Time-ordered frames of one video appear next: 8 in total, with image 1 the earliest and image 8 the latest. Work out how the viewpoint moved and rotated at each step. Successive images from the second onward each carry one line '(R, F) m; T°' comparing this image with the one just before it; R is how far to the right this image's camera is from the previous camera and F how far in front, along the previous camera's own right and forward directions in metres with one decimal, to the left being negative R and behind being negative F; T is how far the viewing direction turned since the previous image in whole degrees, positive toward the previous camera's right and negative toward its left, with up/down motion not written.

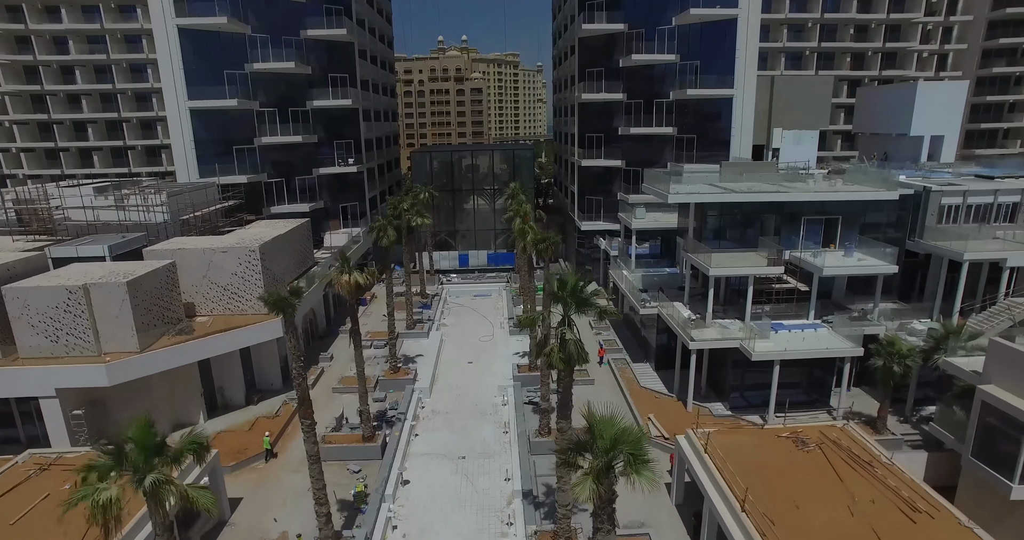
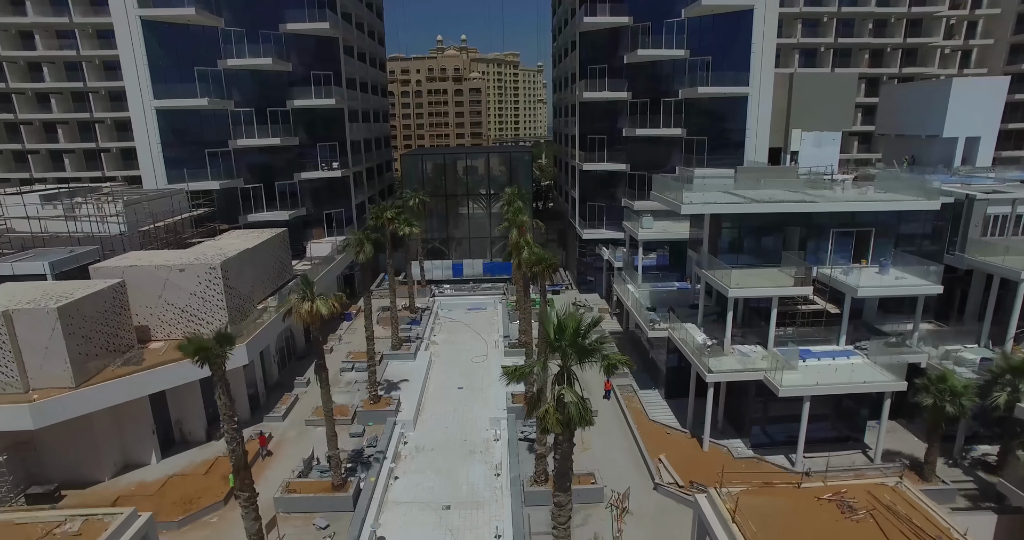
(+0.3, +2.8) m; 0°
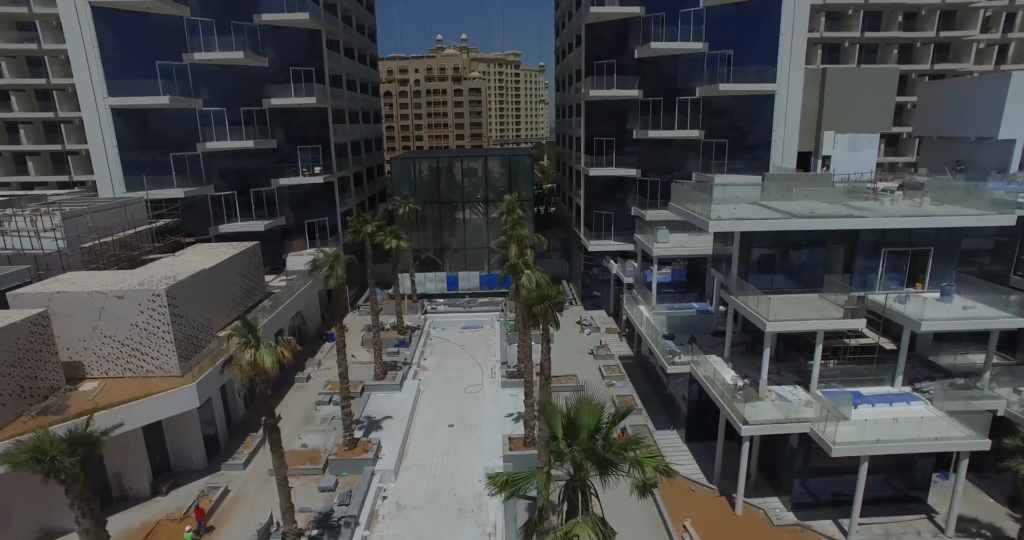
(+0.1, +3.4) m; 0°
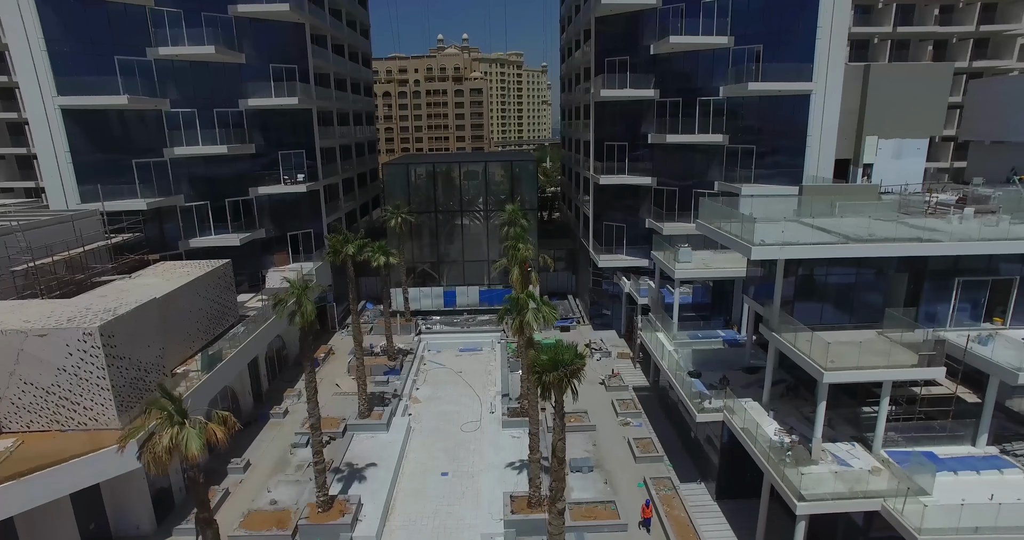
(0.0, +3.2) m; 0°
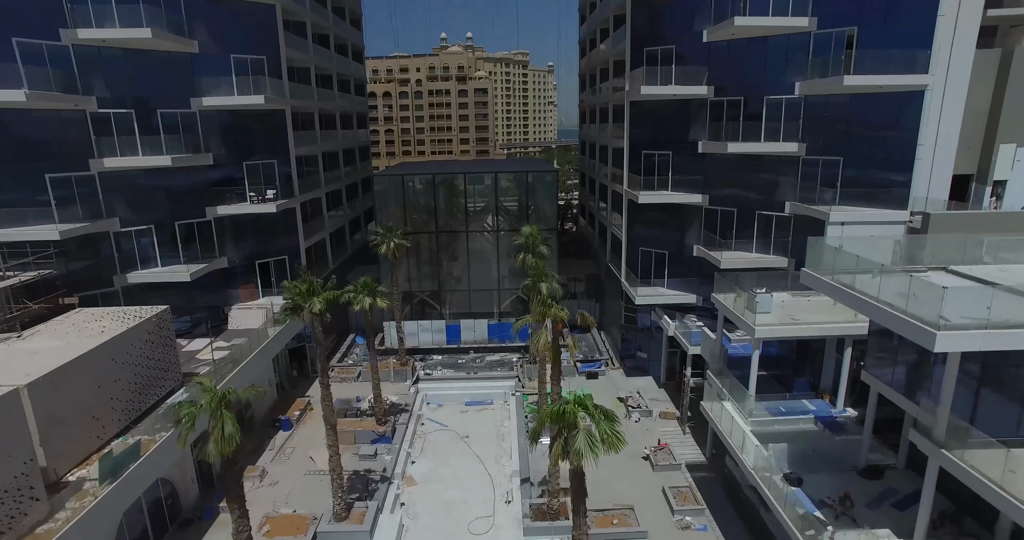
(-0.6, +6.0) m; 0°
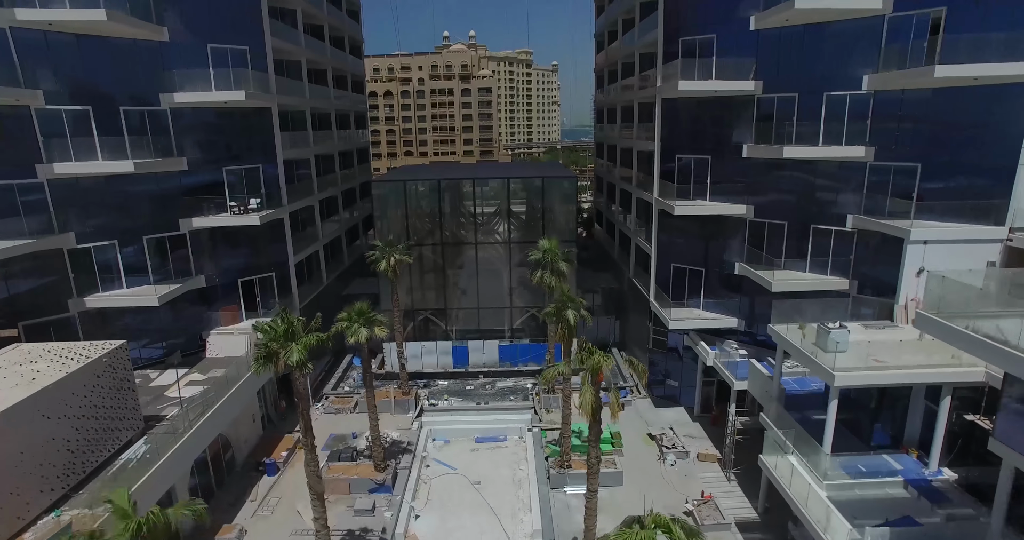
(-0.6, +3.2) m; 0°
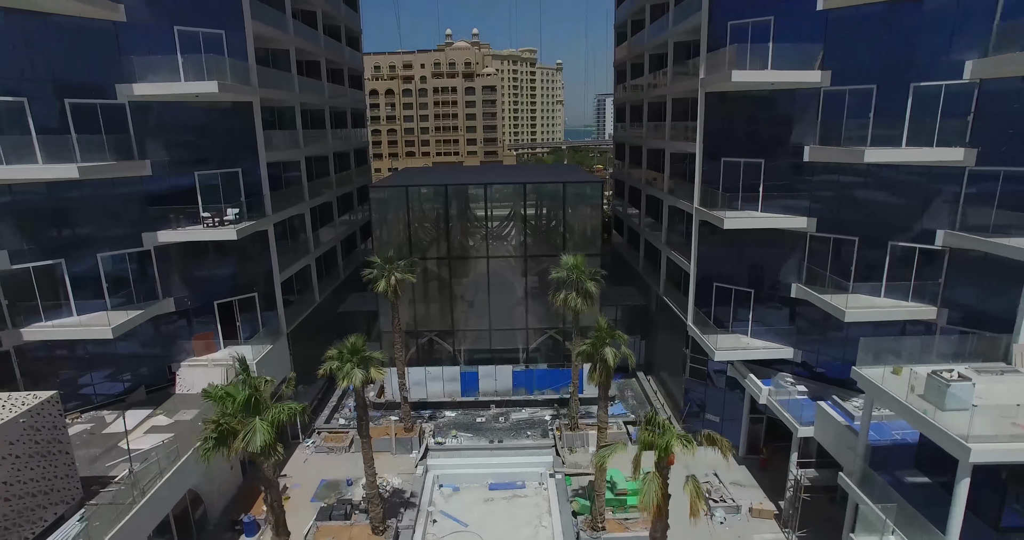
(-0.6, +3.4) m; 0°
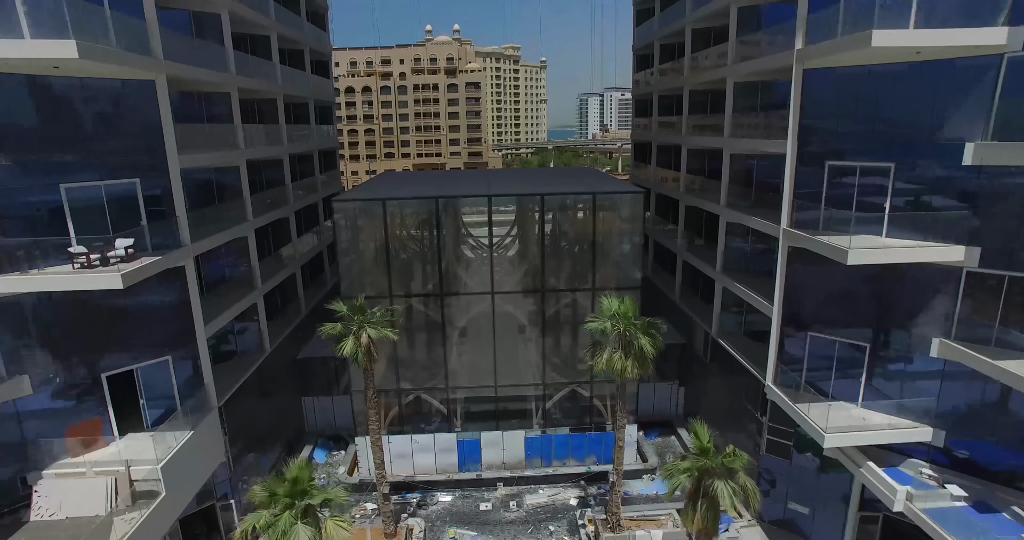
(-1.0, +6.4) m; +2°
